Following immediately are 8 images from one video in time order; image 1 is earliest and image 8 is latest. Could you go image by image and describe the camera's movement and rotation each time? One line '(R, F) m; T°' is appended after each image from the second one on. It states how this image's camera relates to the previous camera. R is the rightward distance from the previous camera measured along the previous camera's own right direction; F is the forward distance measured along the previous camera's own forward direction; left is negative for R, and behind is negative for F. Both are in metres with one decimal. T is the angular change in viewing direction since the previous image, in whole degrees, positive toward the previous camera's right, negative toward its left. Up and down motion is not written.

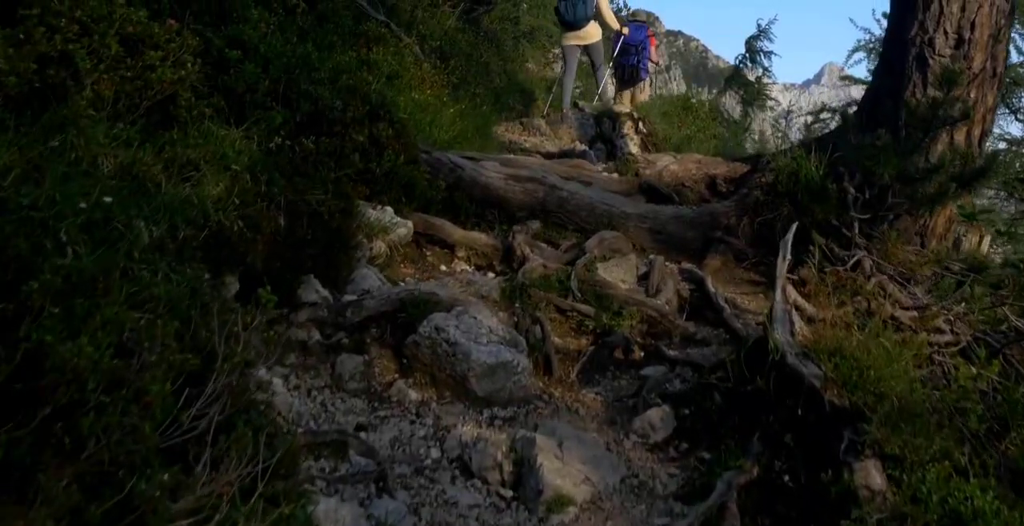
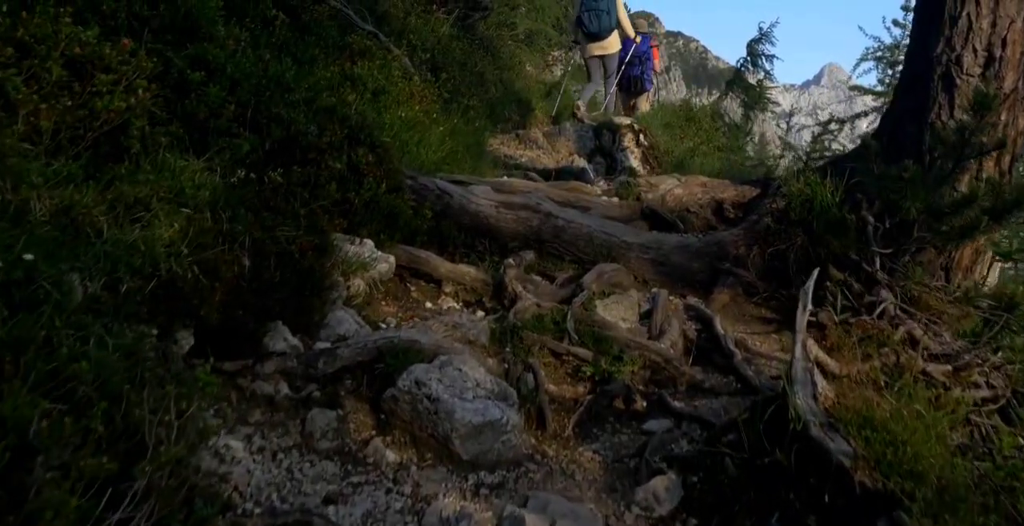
(+0.1, +0.5) m; 0°
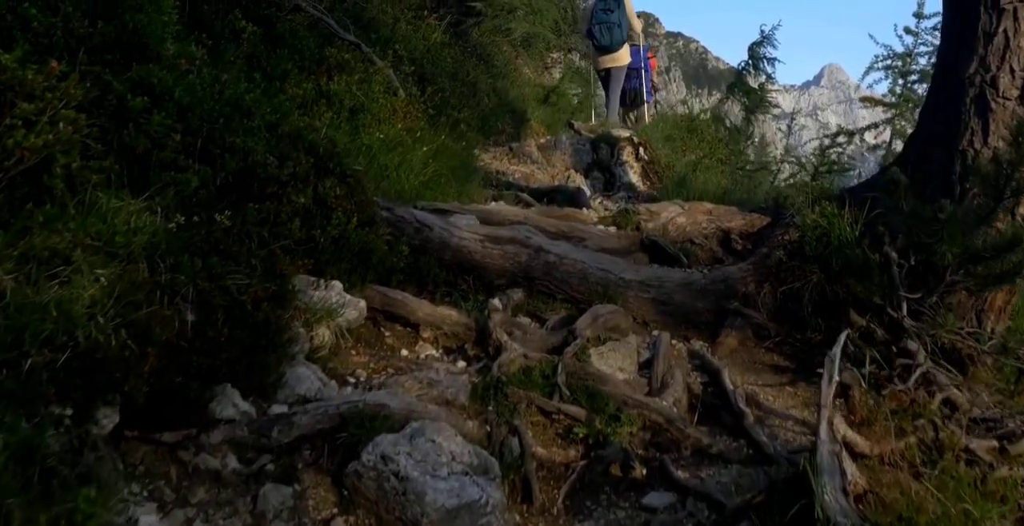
(+0.1, +0.6) m; 0°
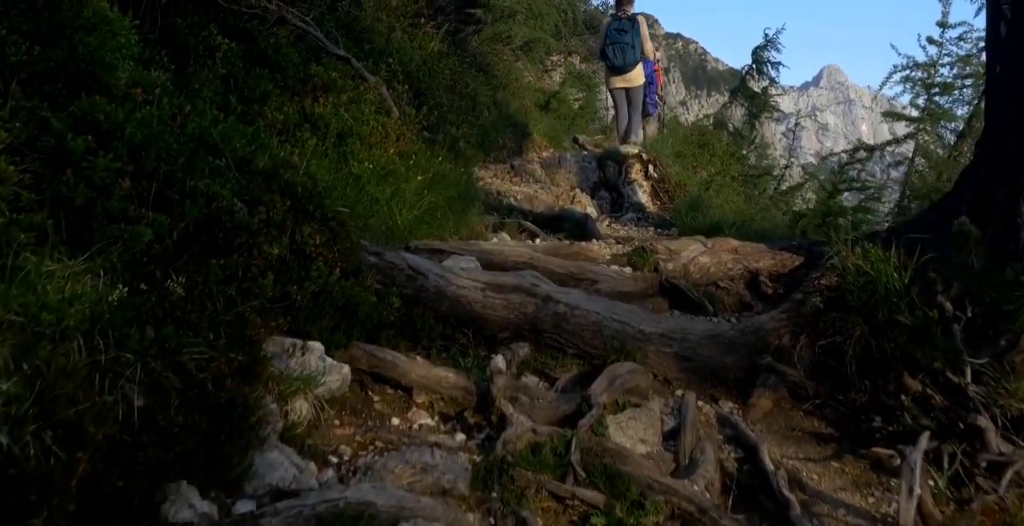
(0.0, +0.6) m; 0°
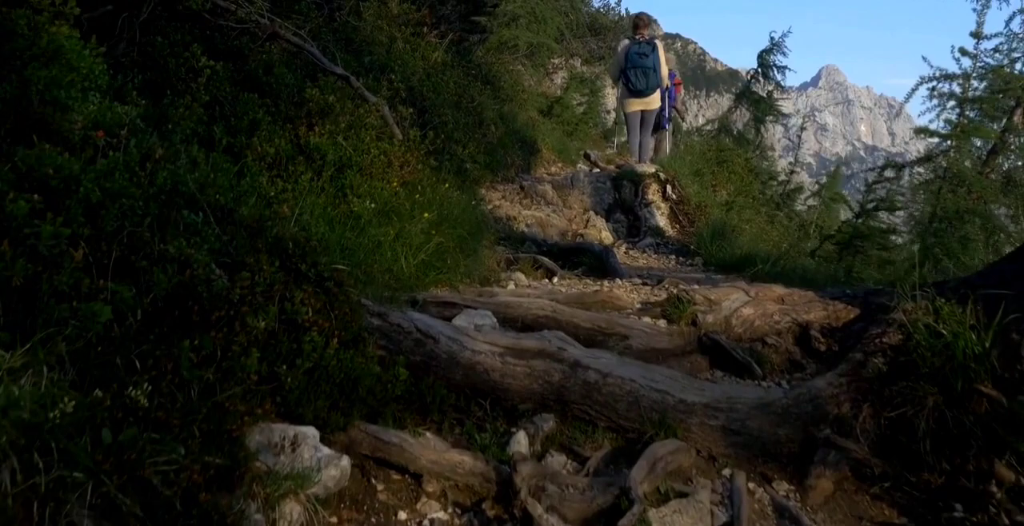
(-0.1, +0.6) m; 0°
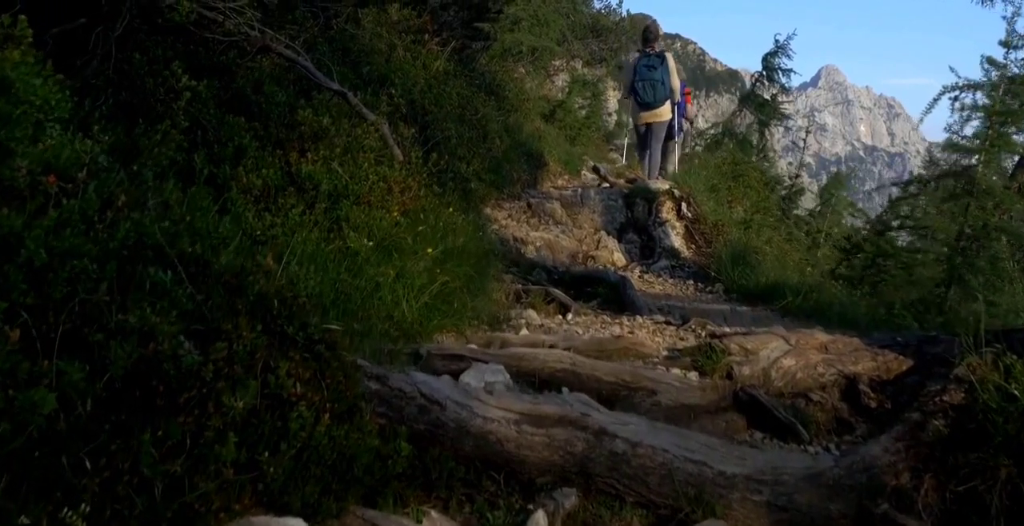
(-0.1, +0.5) m; 0°
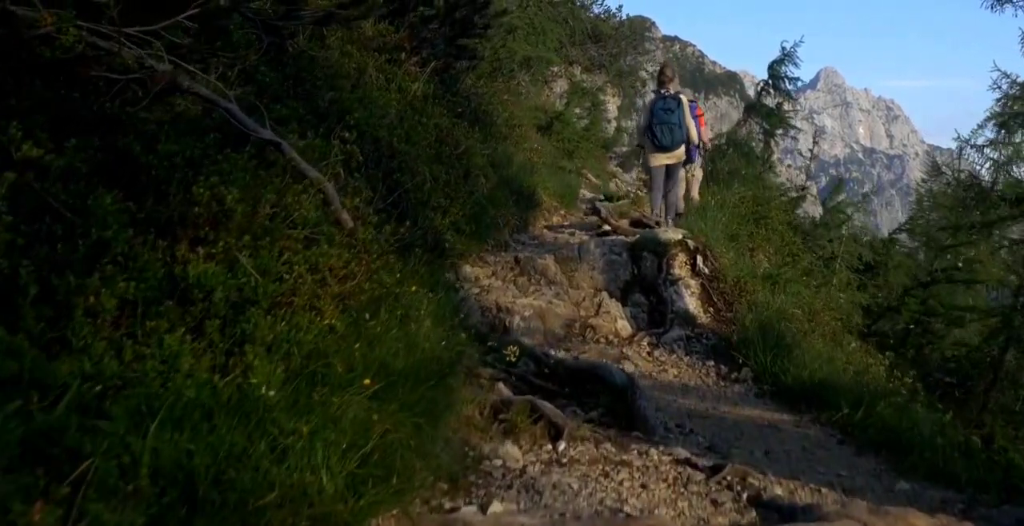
(+0.1, +1.4) m; 0°
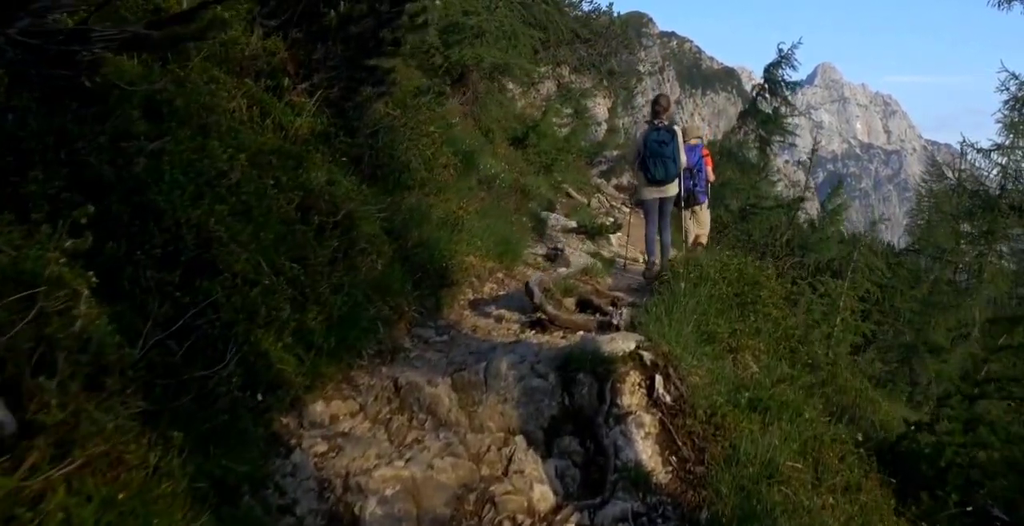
(+0.7, +2.3) m; 0°
